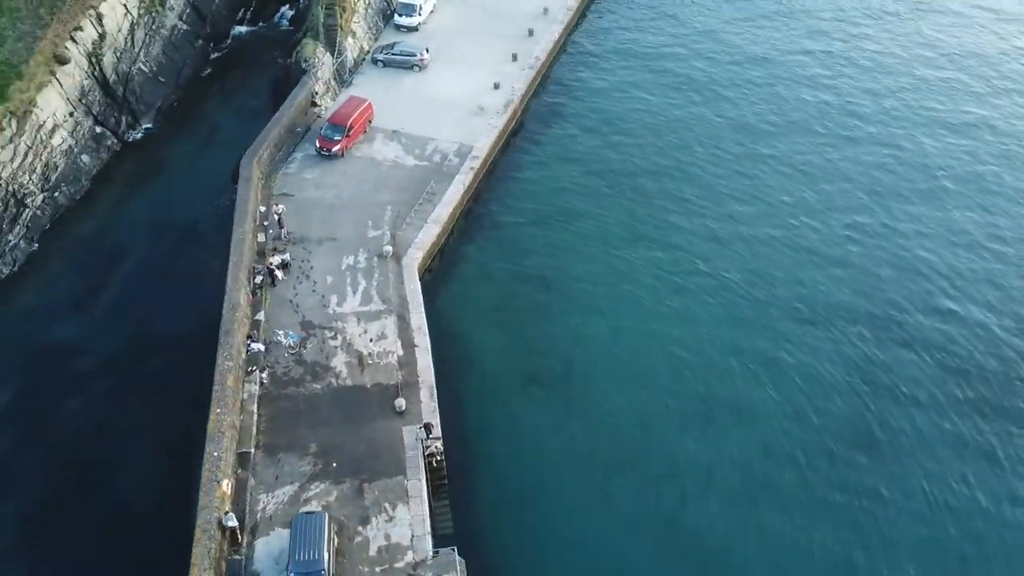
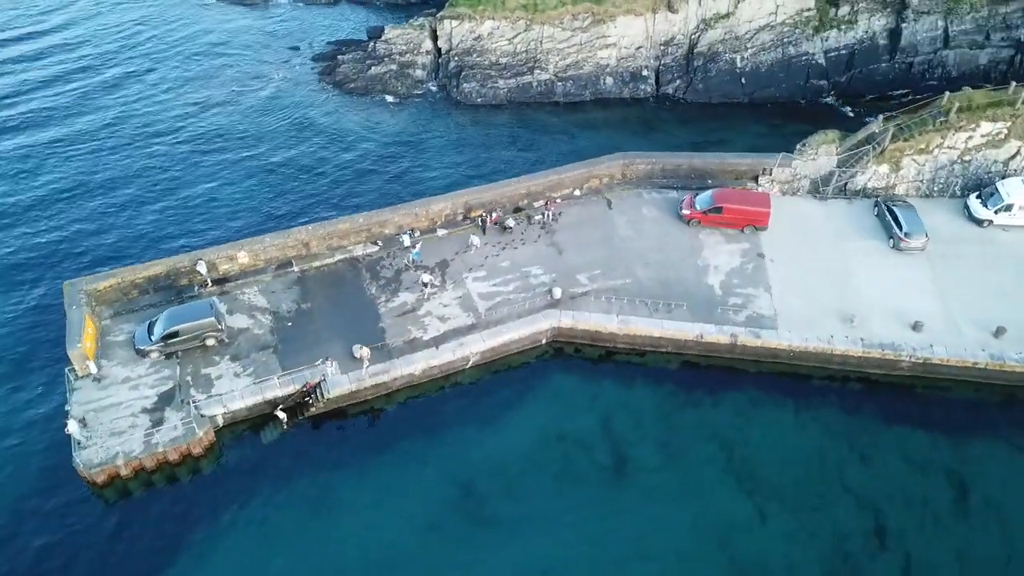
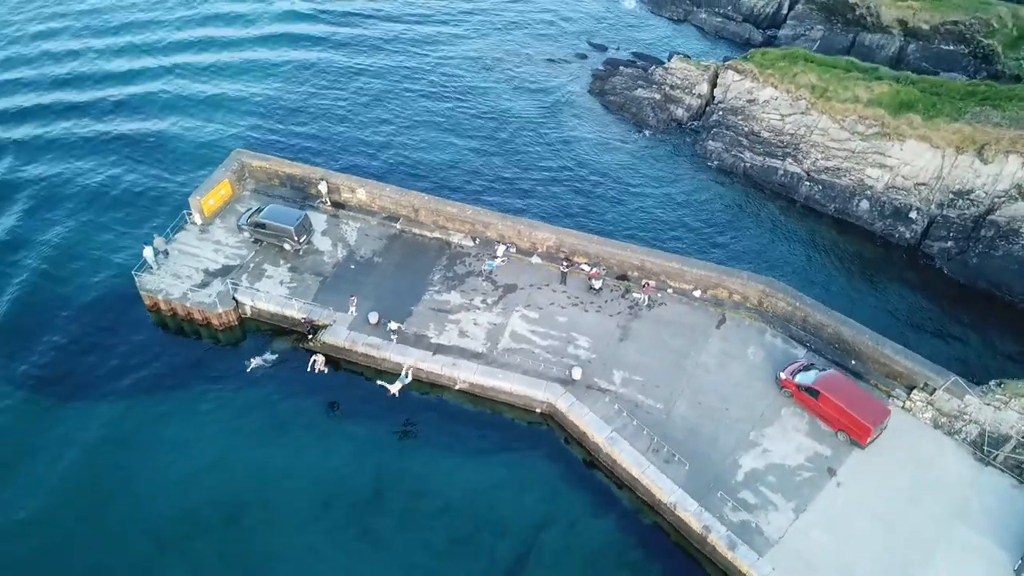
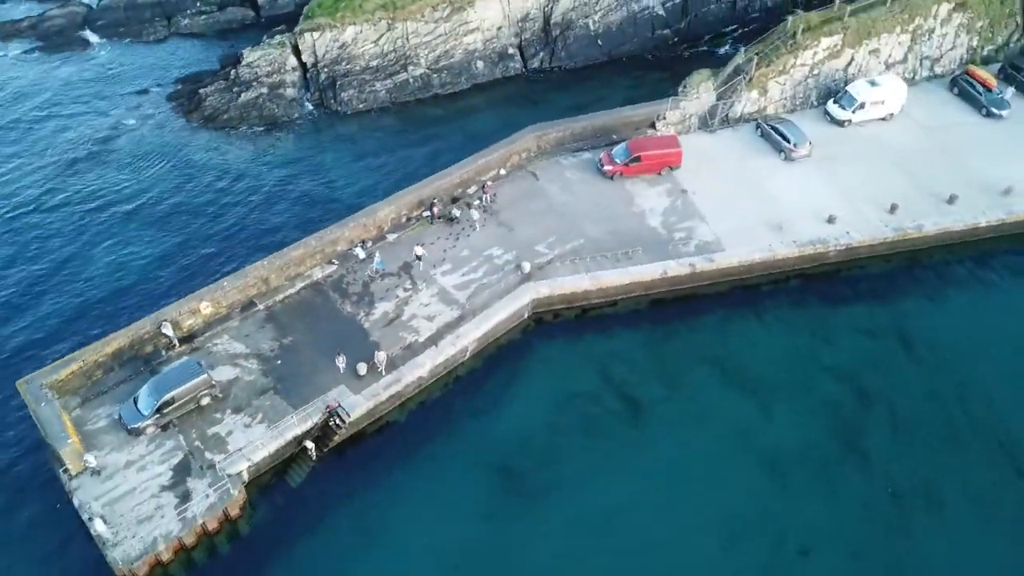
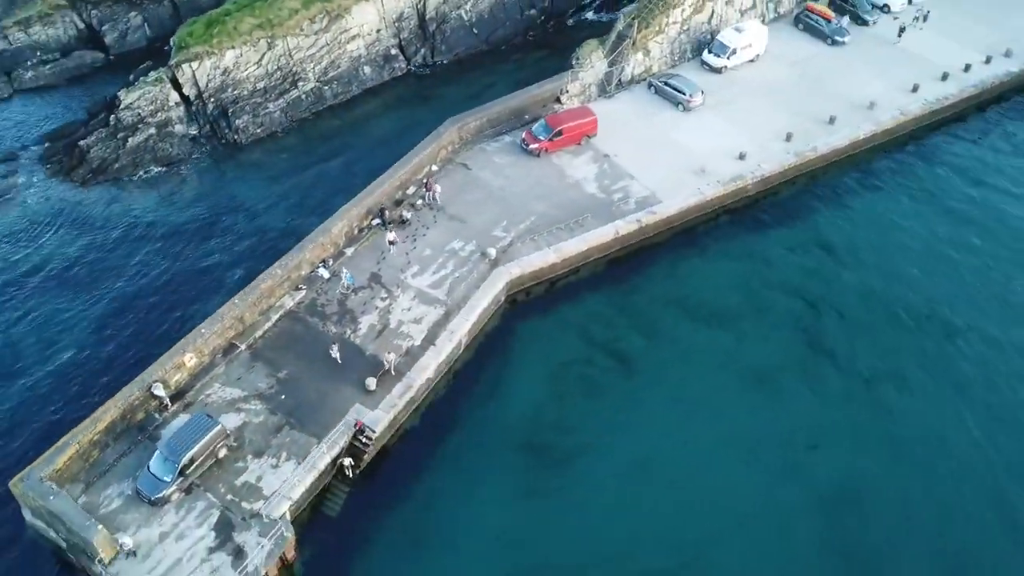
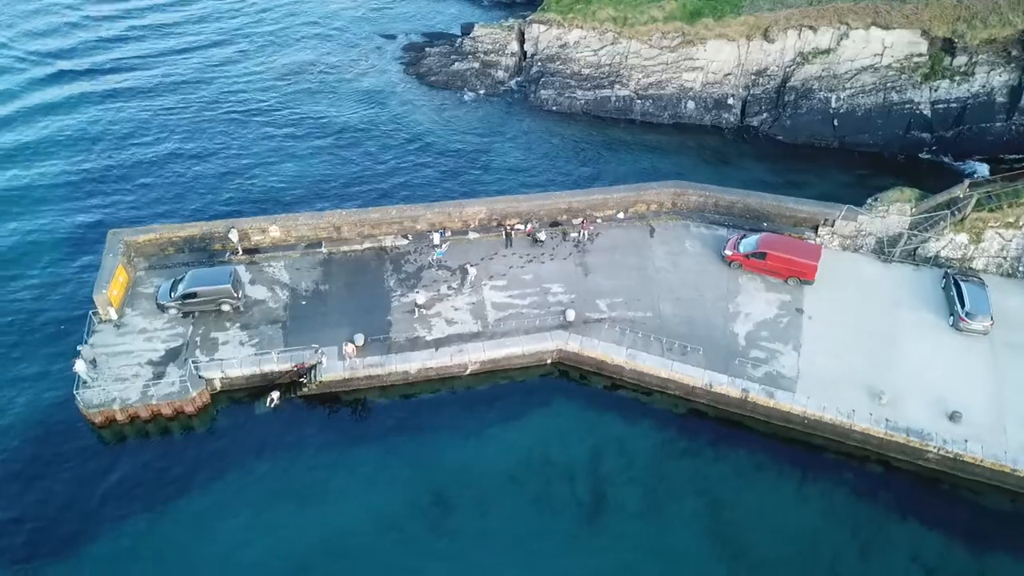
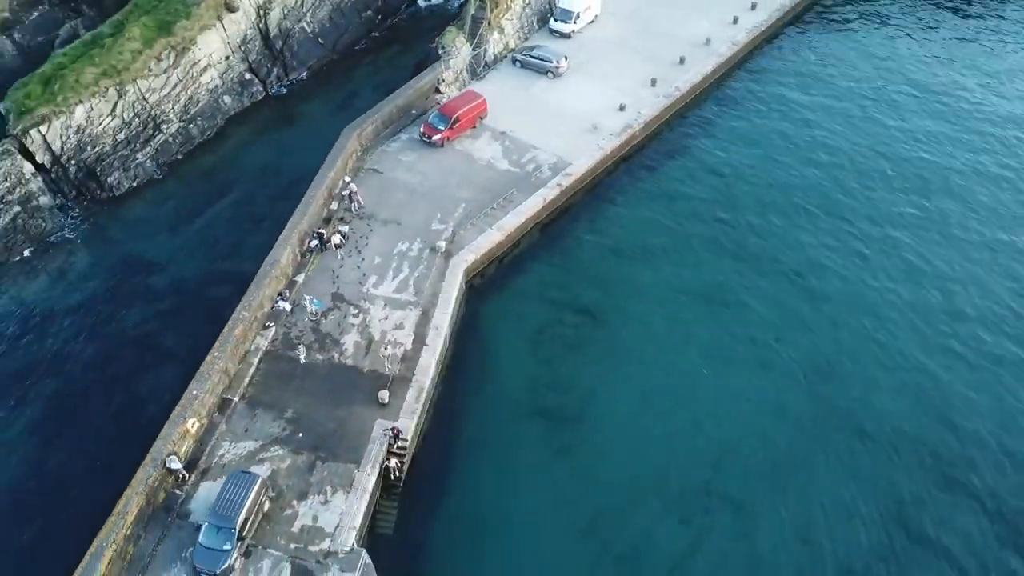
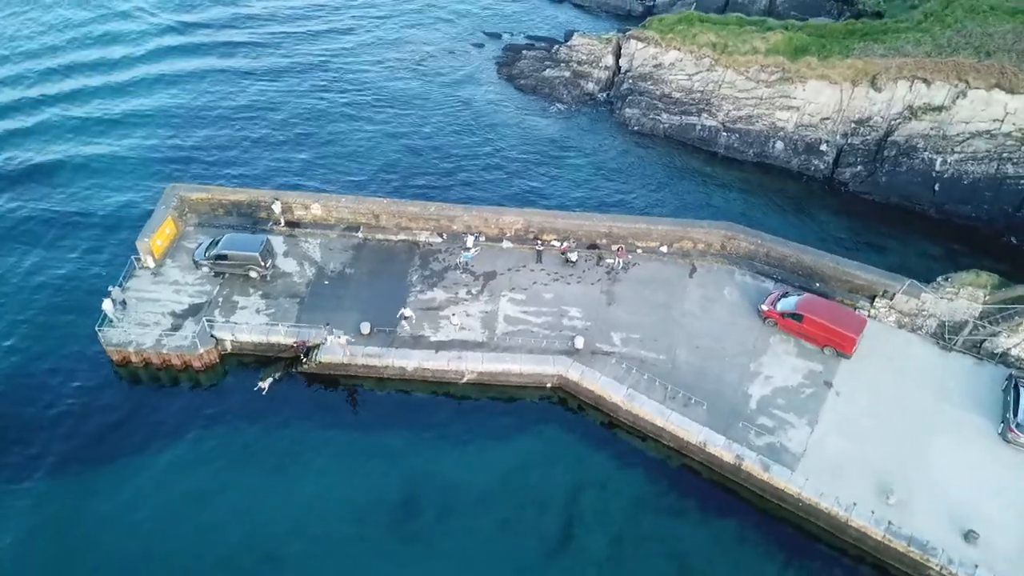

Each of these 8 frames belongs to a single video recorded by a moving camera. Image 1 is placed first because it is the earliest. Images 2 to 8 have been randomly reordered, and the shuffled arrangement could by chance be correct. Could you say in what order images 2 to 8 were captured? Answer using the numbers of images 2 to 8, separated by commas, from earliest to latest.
7, 5, 4, 2, 6, 8, 3
